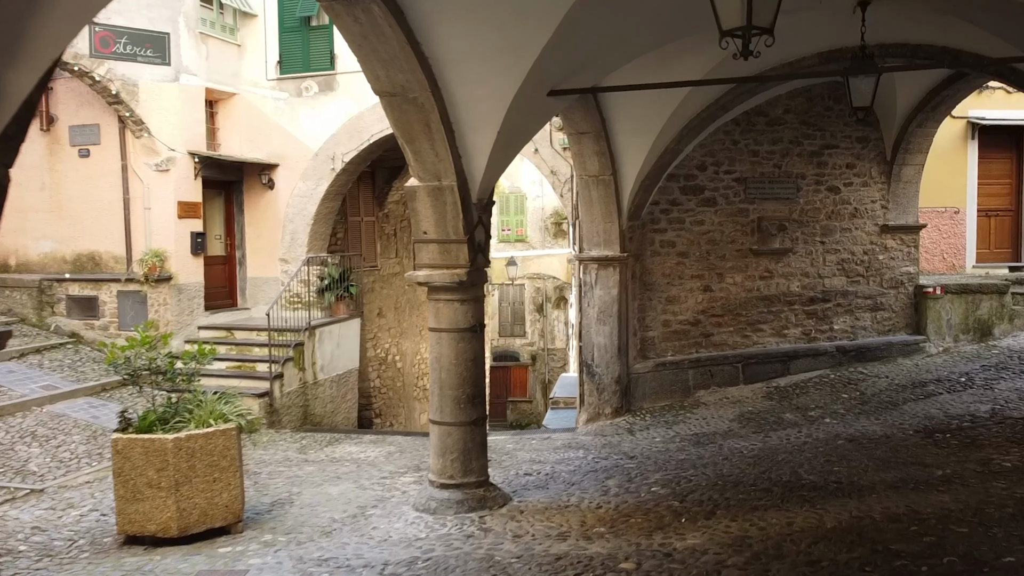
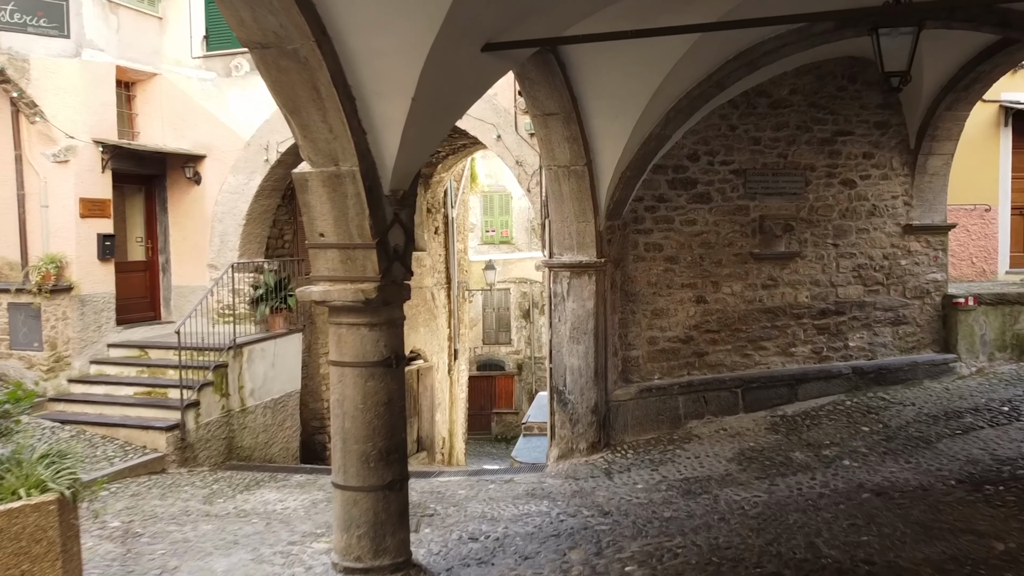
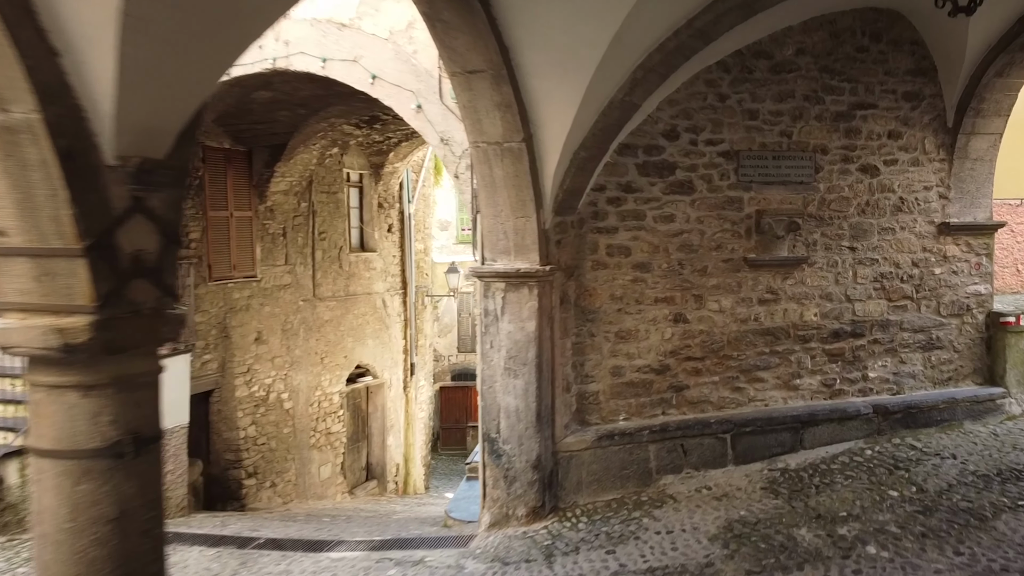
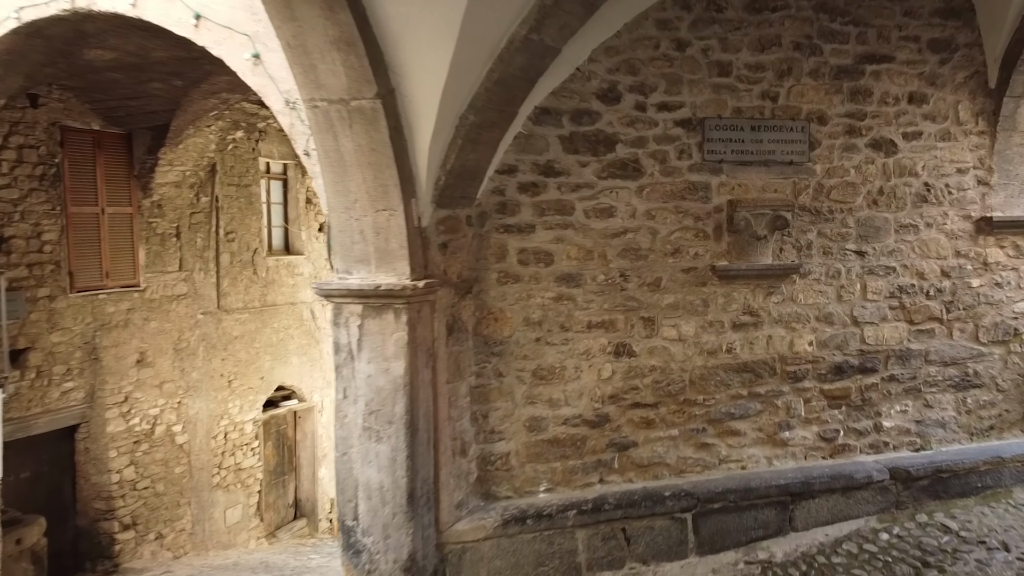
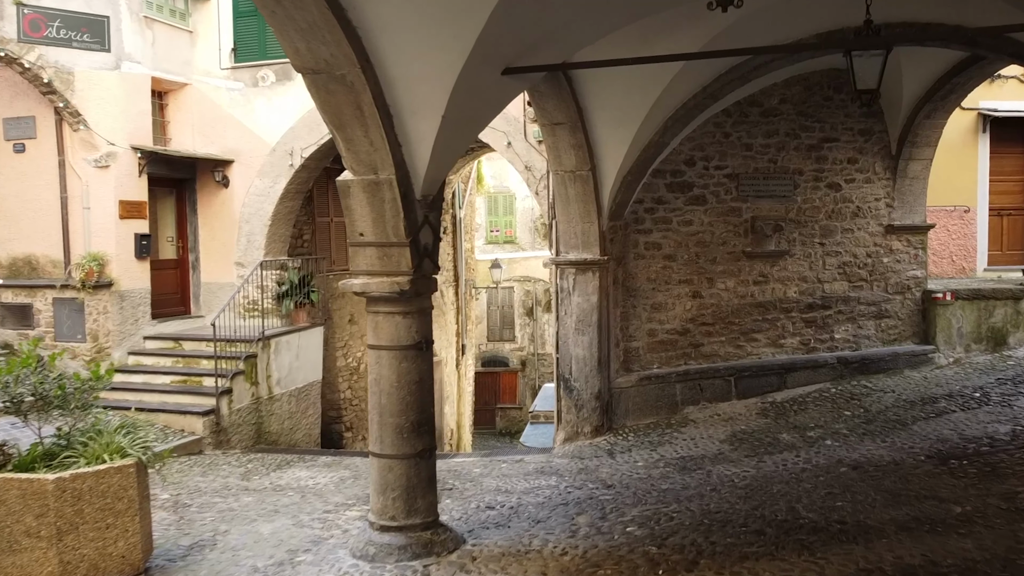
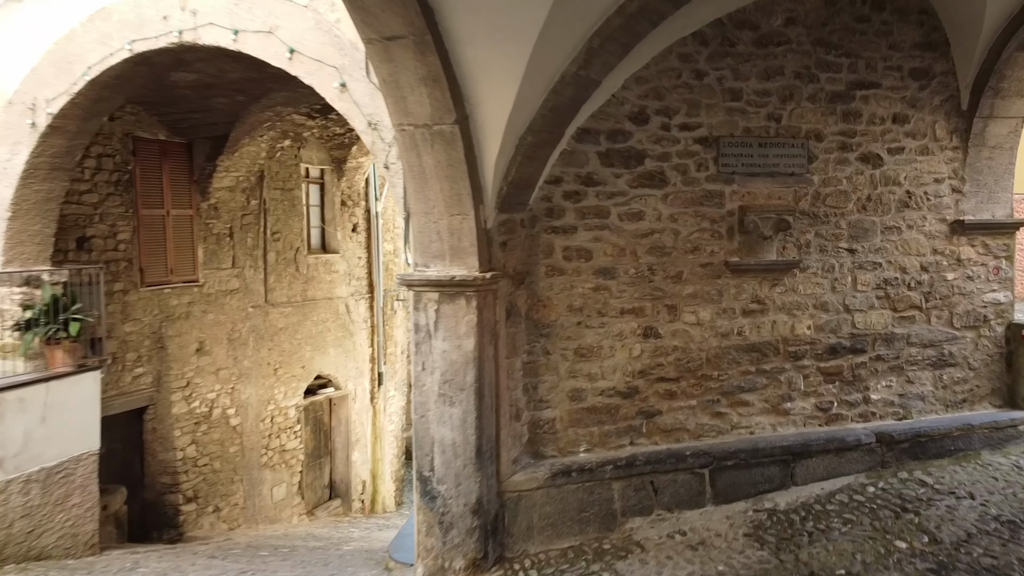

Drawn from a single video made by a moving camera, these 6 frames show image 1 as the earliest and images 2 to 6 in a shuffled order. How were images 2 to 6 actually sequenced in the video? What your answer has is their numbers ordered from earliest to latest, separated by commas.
5, 2, 3, 6, 4
